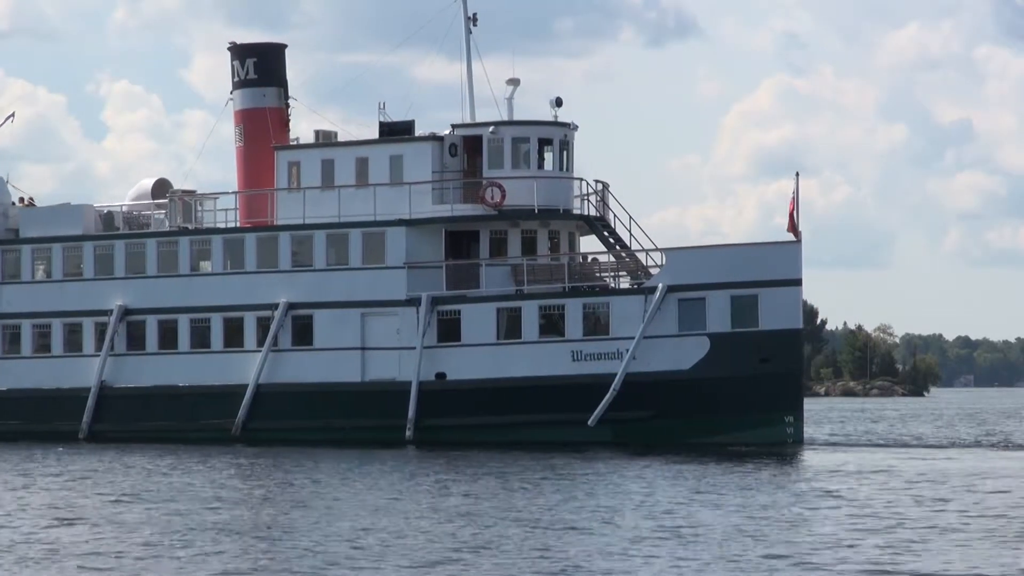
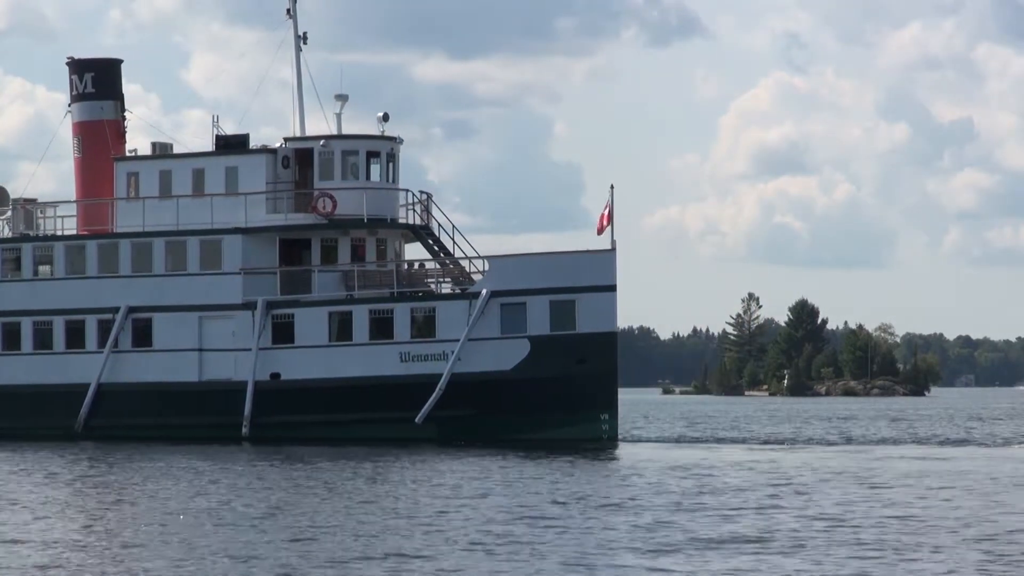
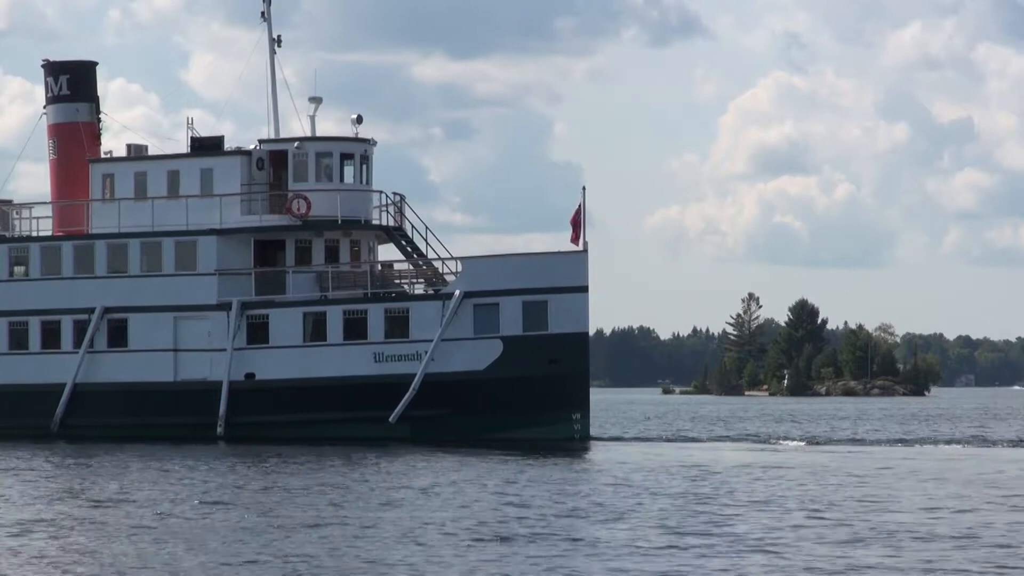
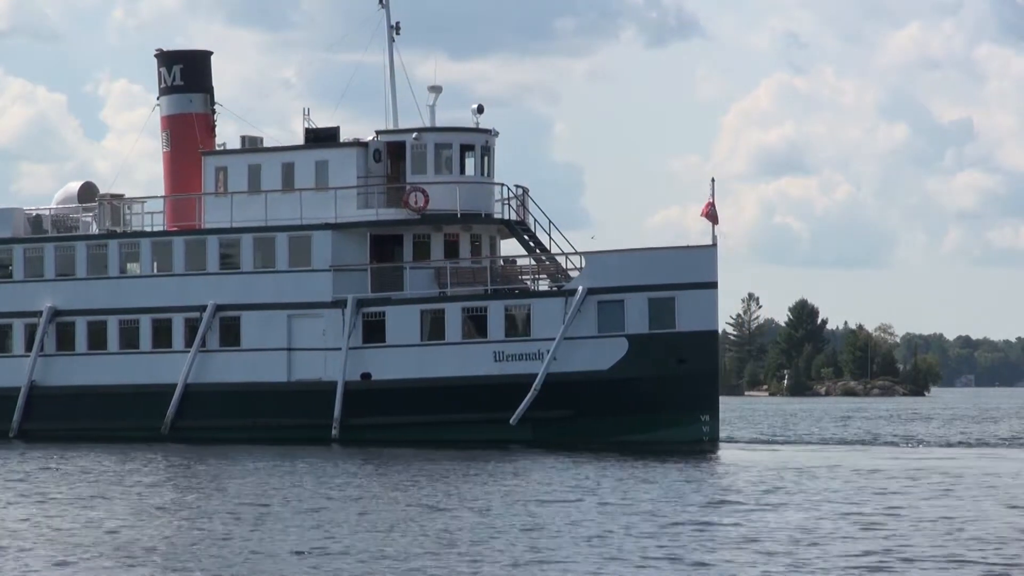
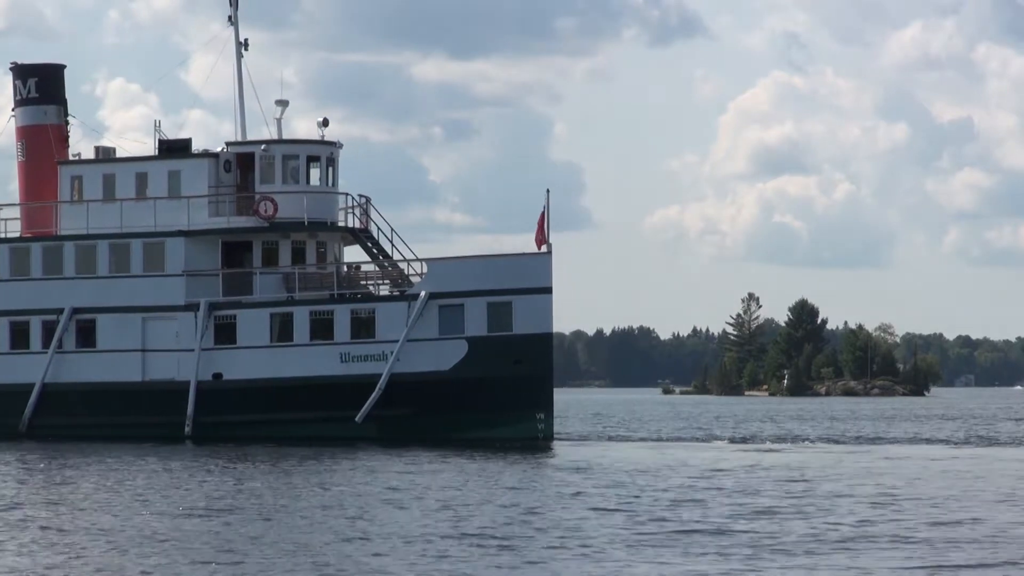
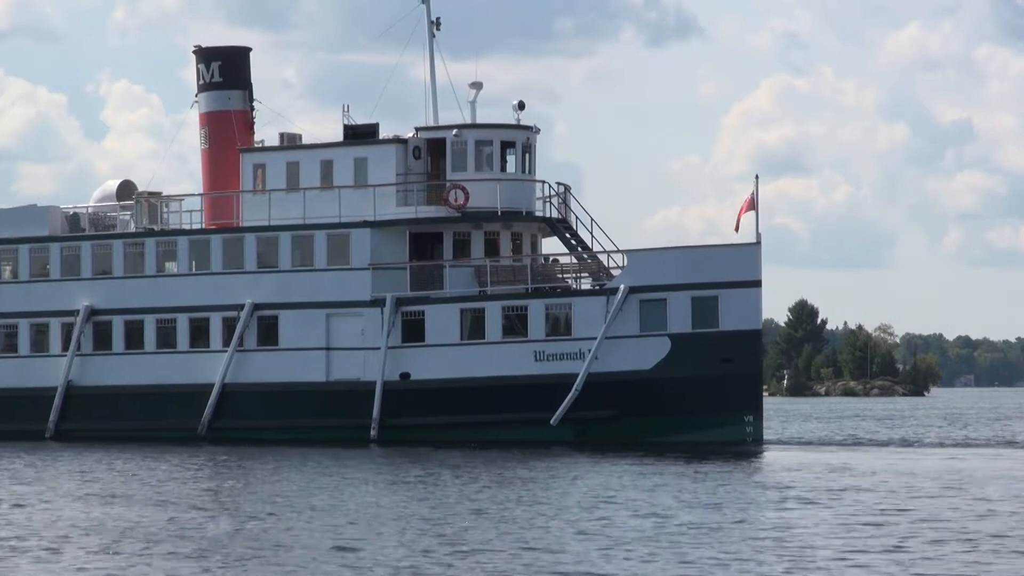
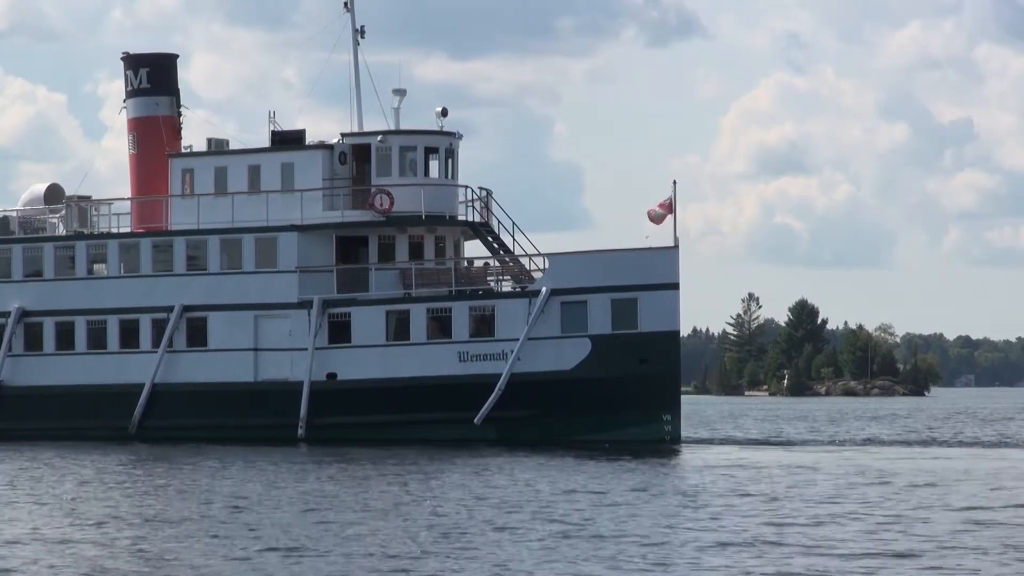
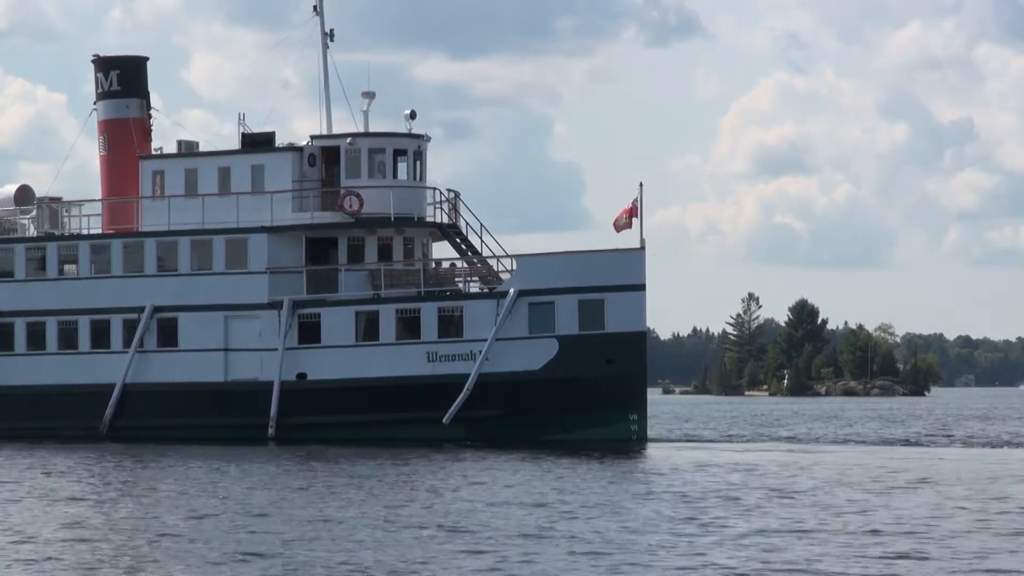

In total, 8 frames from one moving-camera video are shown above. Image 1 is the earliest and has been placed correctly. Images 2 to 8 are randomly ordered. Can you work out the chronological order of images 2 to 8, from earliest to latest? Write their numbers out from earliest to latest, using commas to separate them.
6, 4, 7, 8, 2, 3, 5
